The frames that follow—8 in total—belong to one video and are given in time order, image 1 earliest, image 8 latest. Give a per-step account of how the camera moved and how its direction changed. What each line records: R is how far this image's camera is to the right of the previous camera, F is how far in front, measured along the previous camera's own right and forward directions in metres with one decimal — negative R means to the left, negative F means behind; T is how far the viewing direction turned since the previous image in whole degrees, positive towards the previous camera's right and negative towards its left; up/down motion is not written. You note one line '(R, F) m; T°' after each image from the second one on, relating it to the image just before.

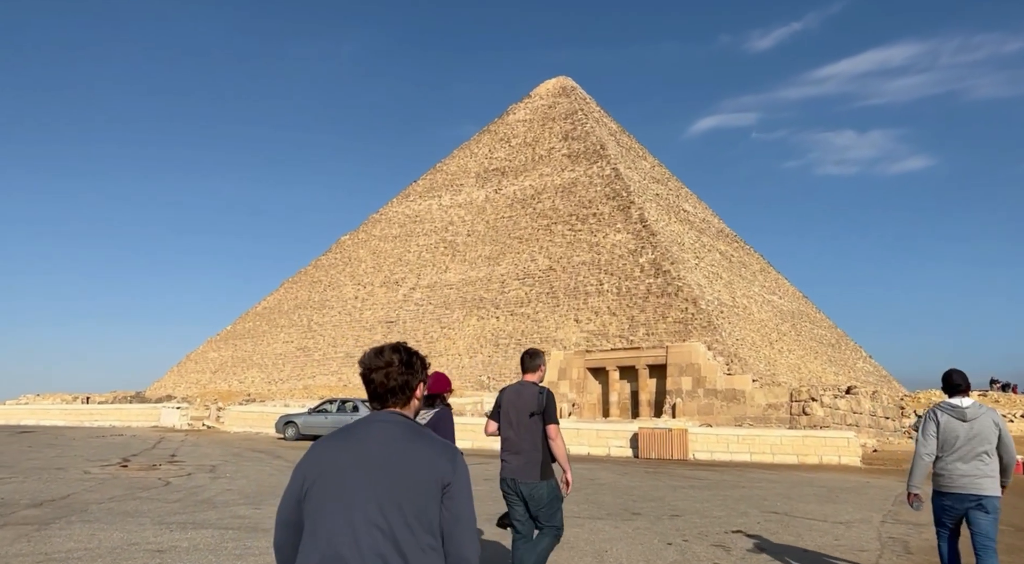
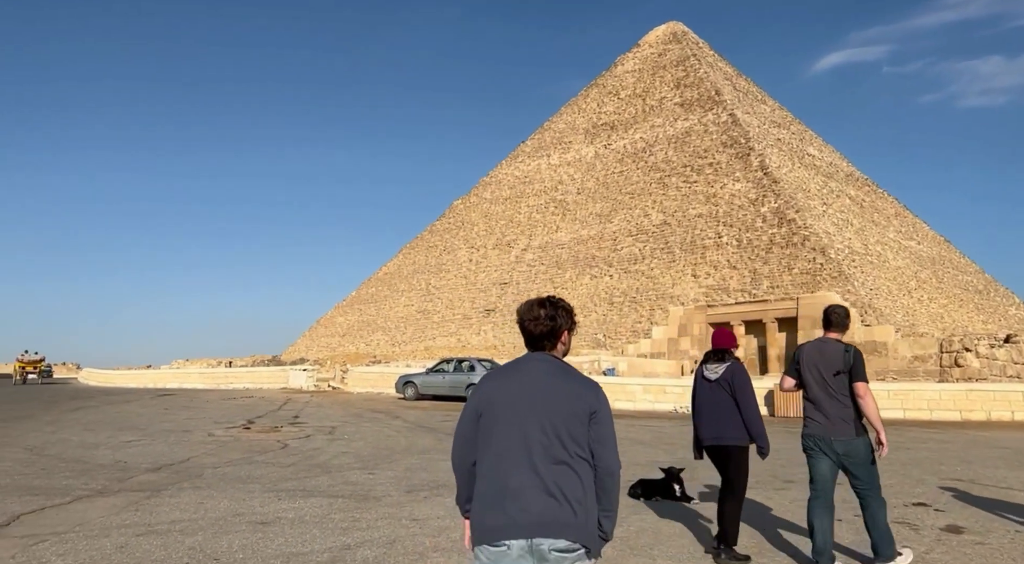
(-0.1, +0.9) m; -9°
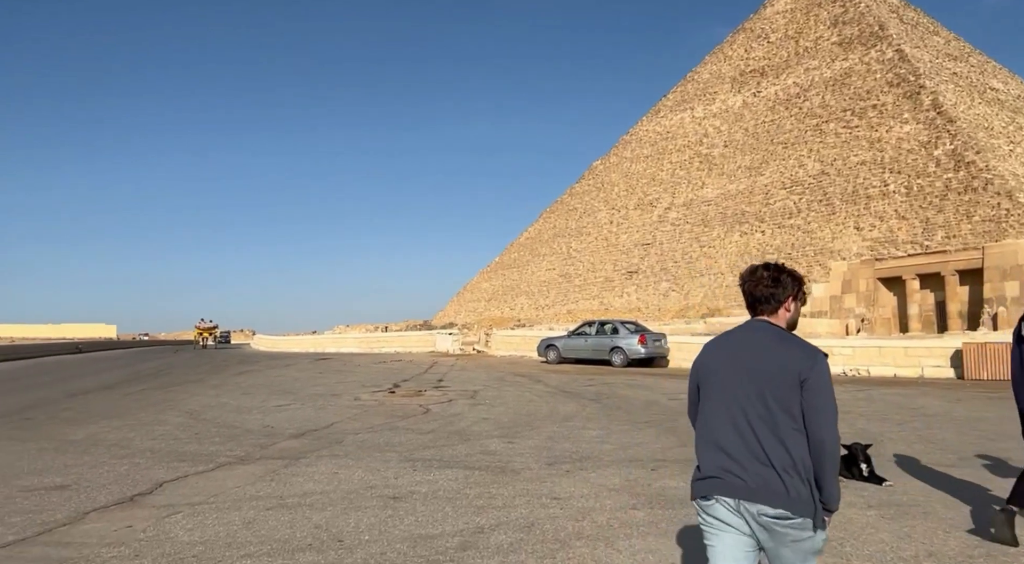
(0.0, +0.7) m; -11°
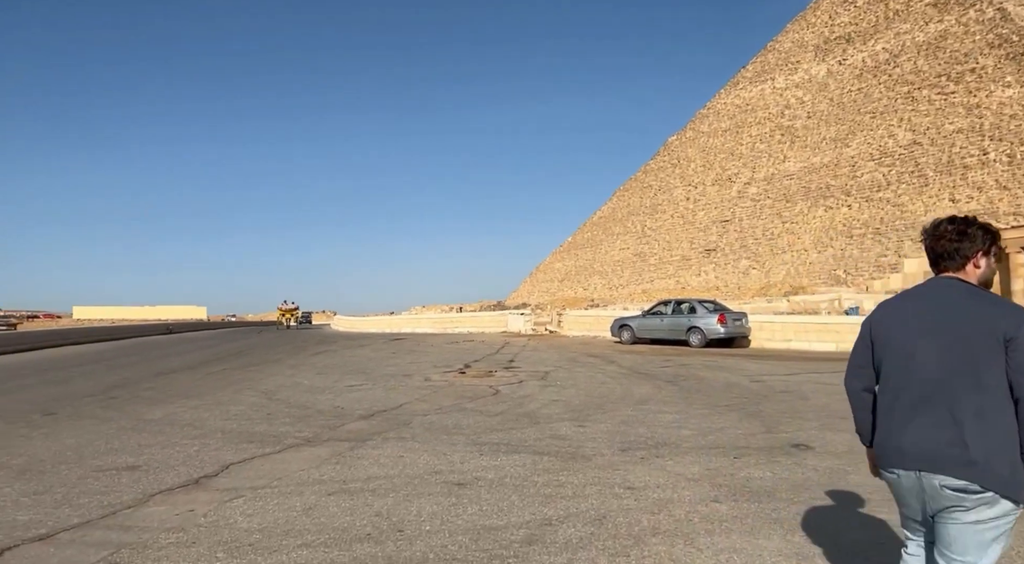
(0.0, +0.3) m; -6°
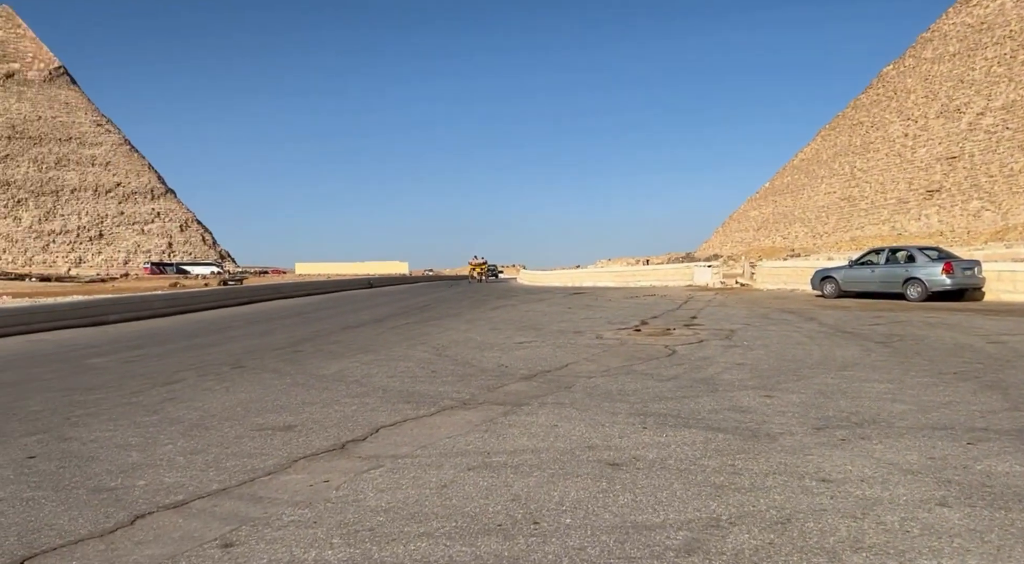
(+0.1, +0.7) m; -15°
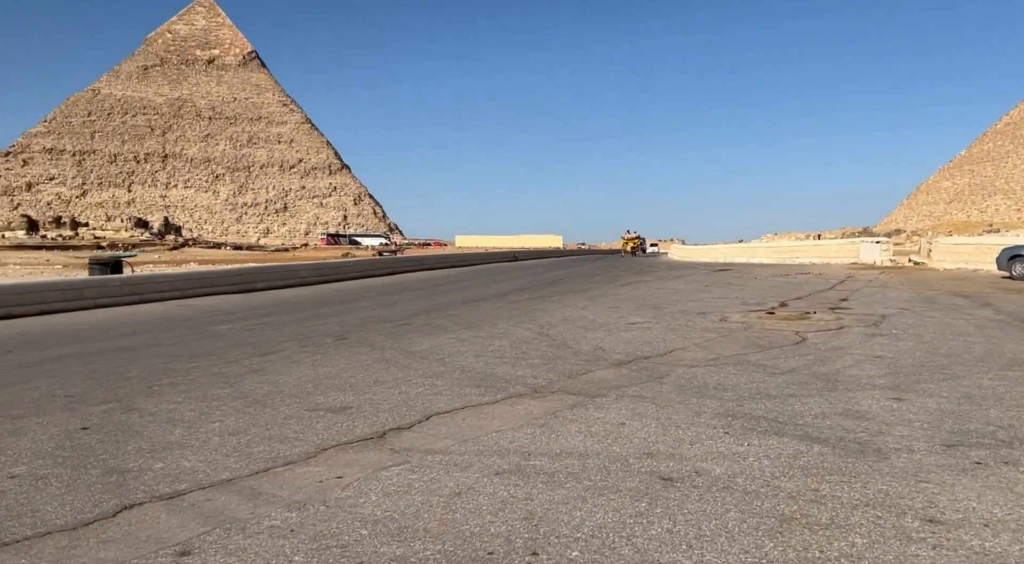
(+0.6, +0.6) m; -12°
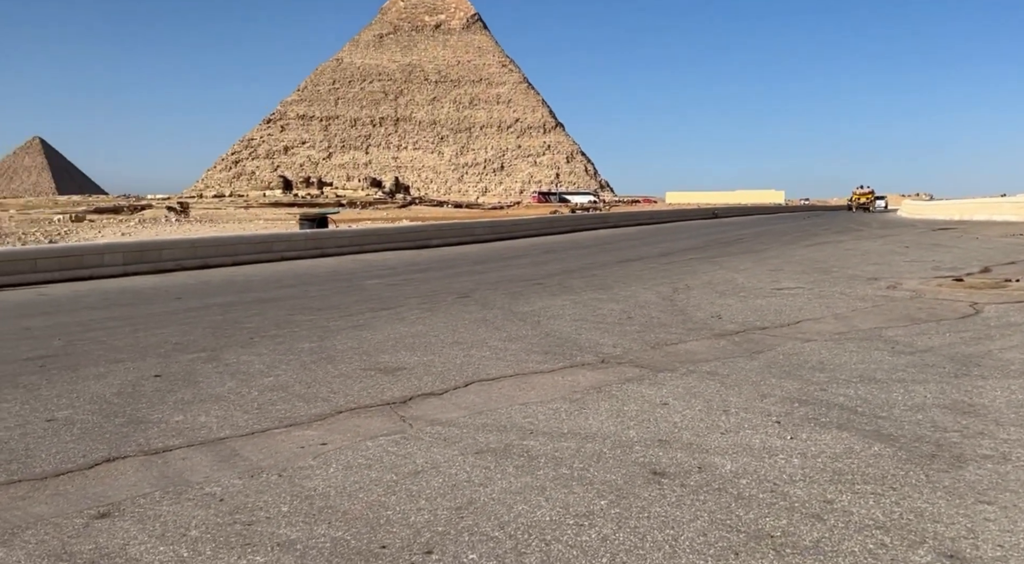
(+1.0, +0.5) m; -16°
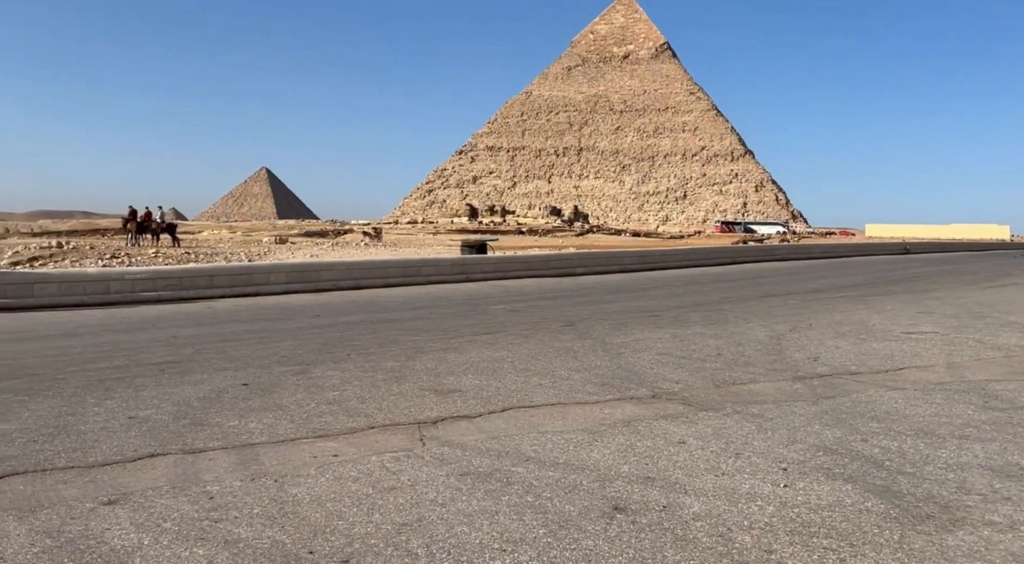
(+0.9, 0.0) m; -14°
